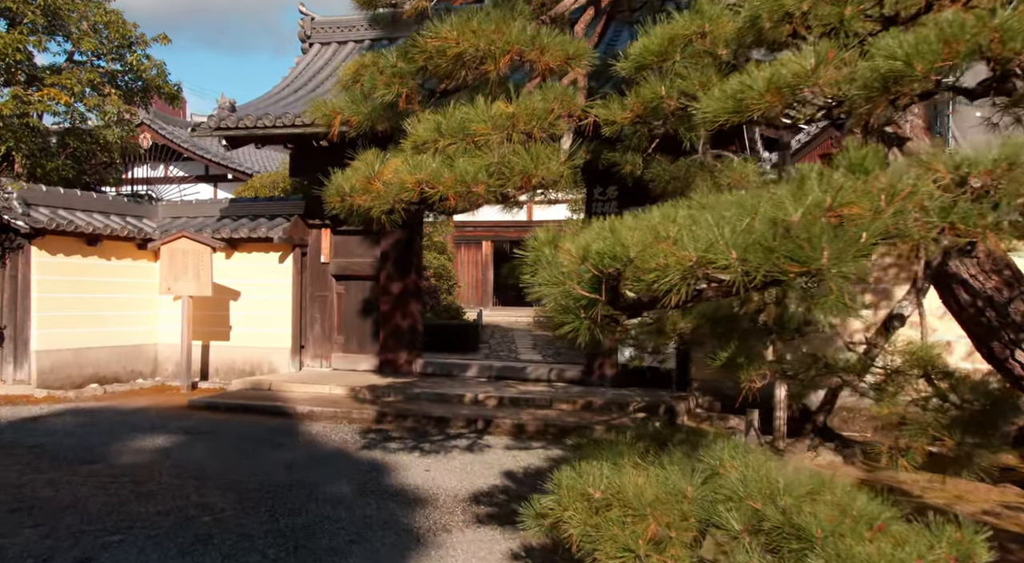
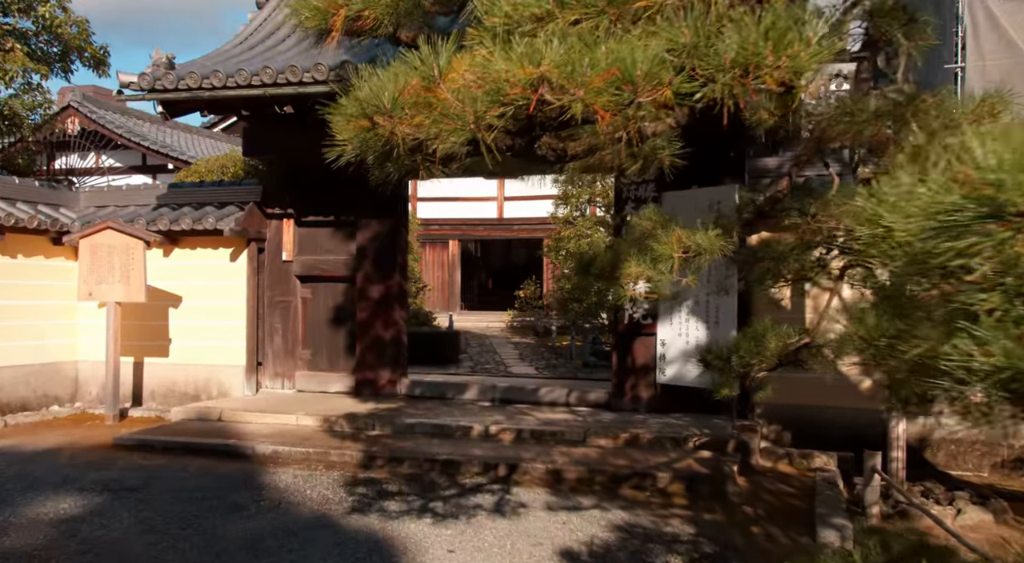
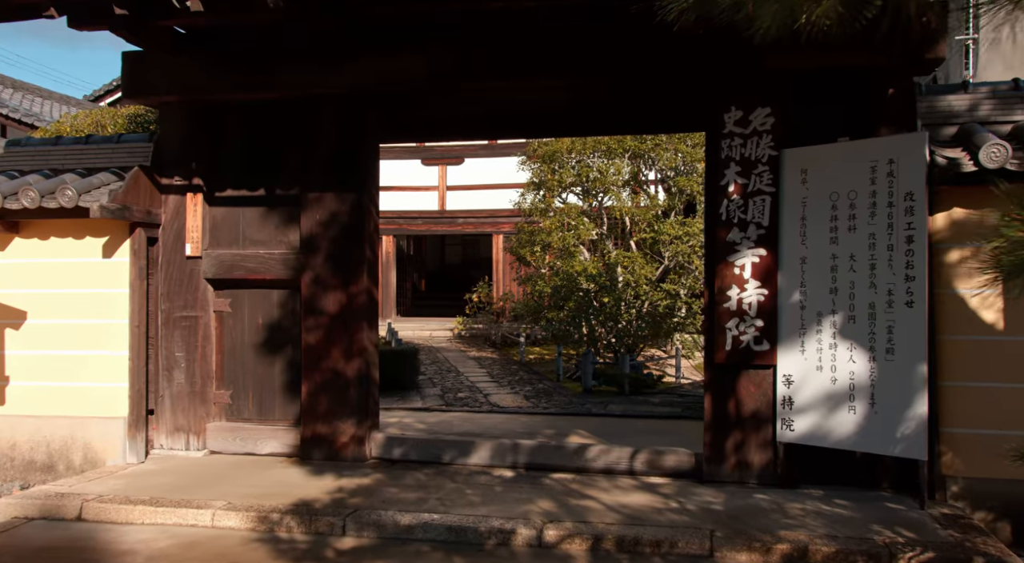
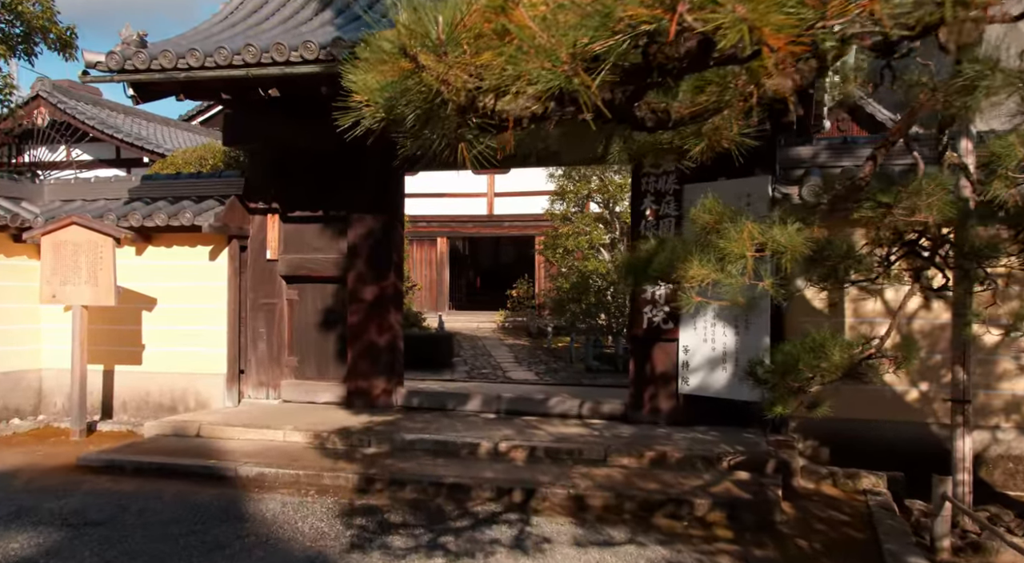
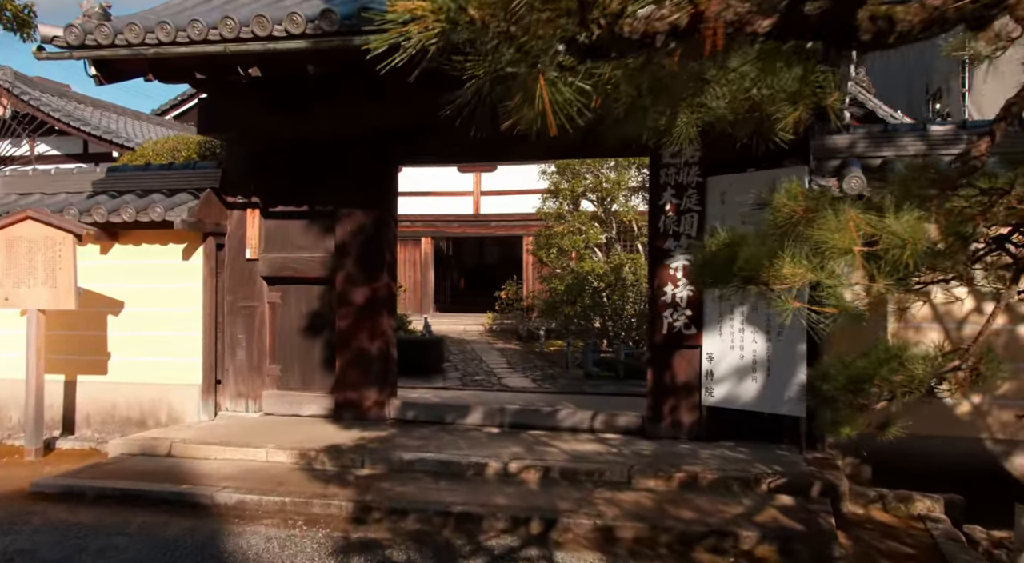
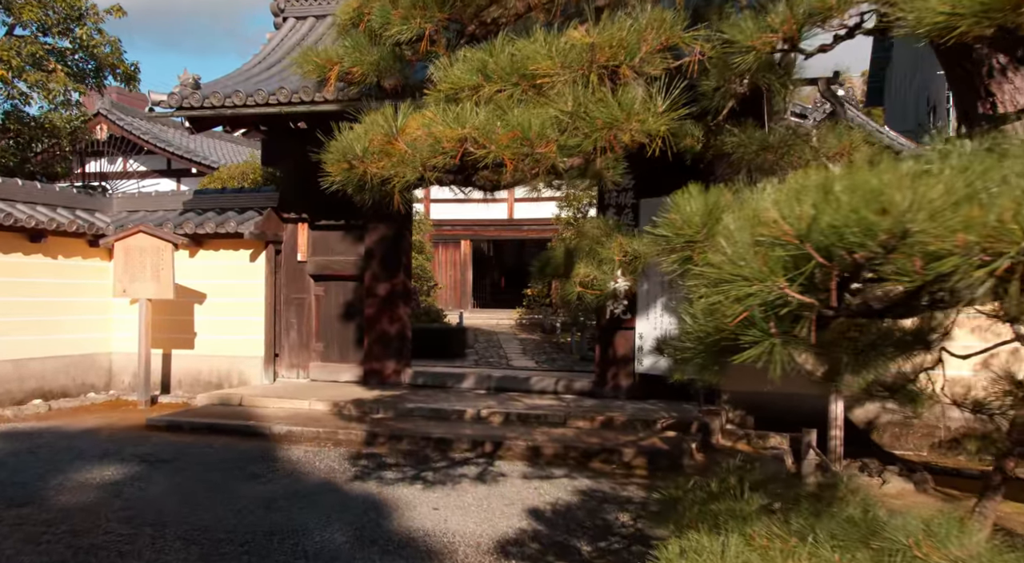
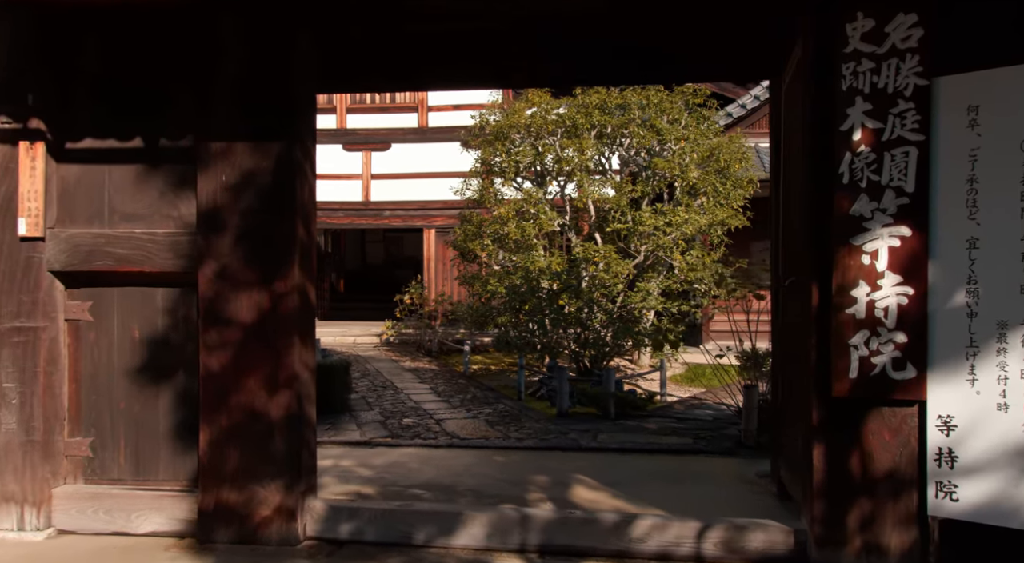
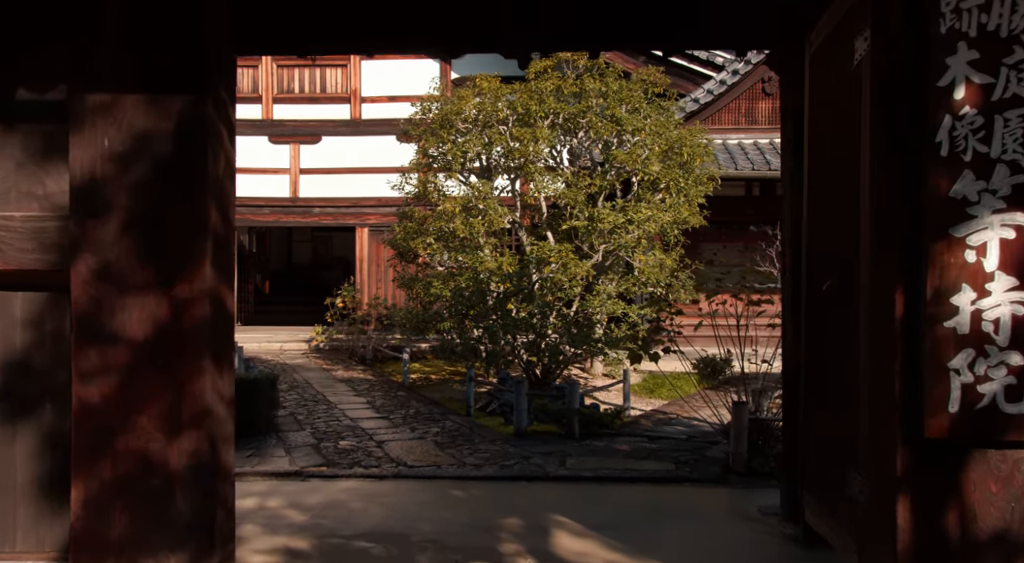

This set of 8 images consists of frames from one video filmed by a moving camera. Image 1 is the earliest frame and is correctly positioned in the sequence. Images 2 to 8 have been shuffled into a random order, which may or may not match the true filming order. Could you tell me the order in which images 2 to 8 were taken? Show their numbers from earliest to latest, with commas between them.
6, 2, 4, 5, 3, 7, 8
